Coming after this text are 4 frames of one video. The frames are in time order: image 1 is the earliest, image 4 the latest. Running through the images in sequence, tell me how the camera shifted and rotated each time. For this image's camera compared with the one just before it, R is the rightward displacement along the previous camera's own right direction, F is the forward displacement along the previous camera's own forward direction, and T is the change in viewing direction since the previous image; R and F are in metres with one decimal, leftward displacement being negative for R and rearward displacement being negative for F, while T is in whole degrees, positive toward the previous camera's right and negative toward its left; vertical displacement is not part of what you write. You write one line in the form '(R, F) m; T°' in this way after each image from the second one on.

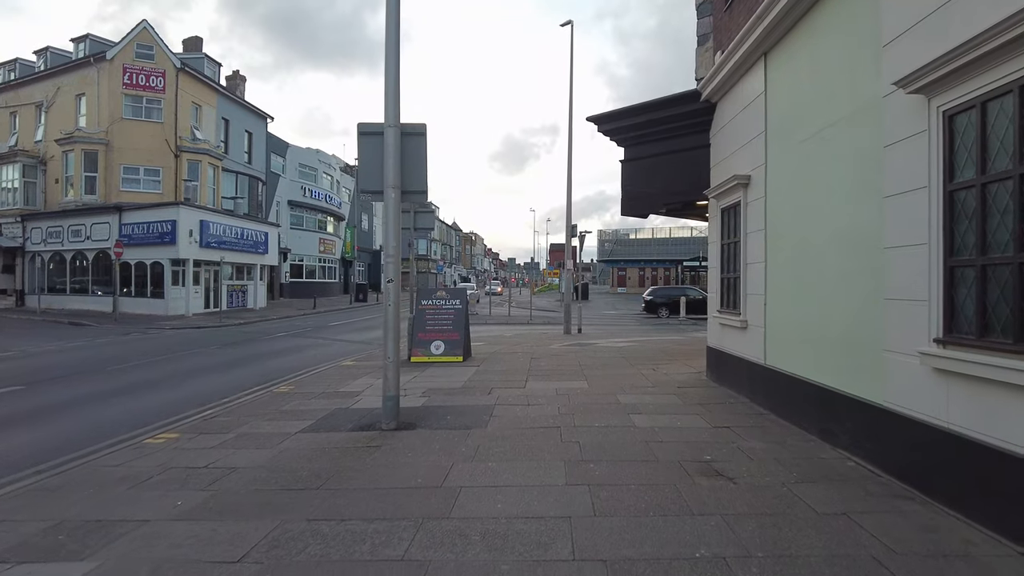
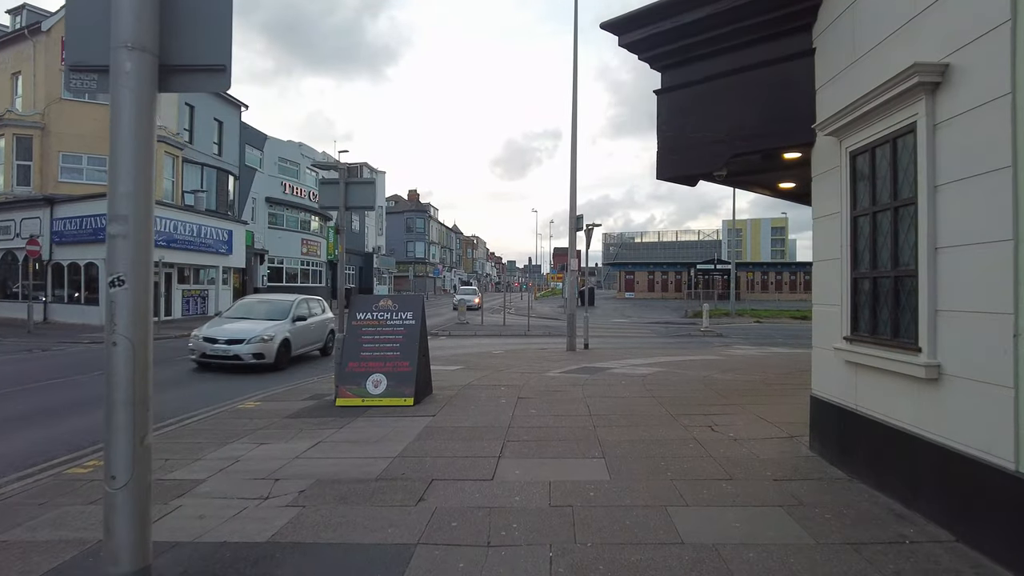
(+0.4, +4.4) m; 0°
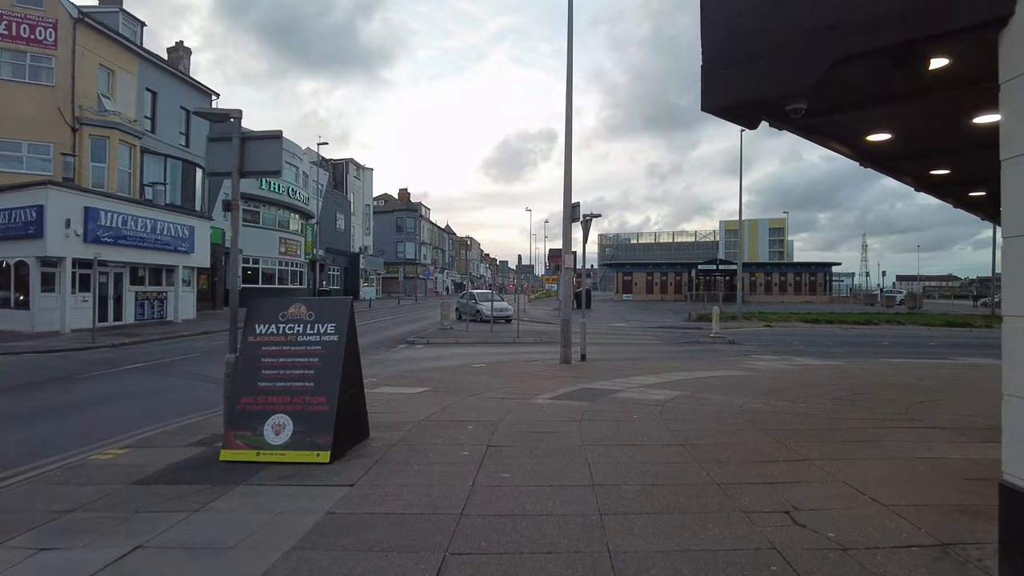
(+0.3, +2.9) m; 0°
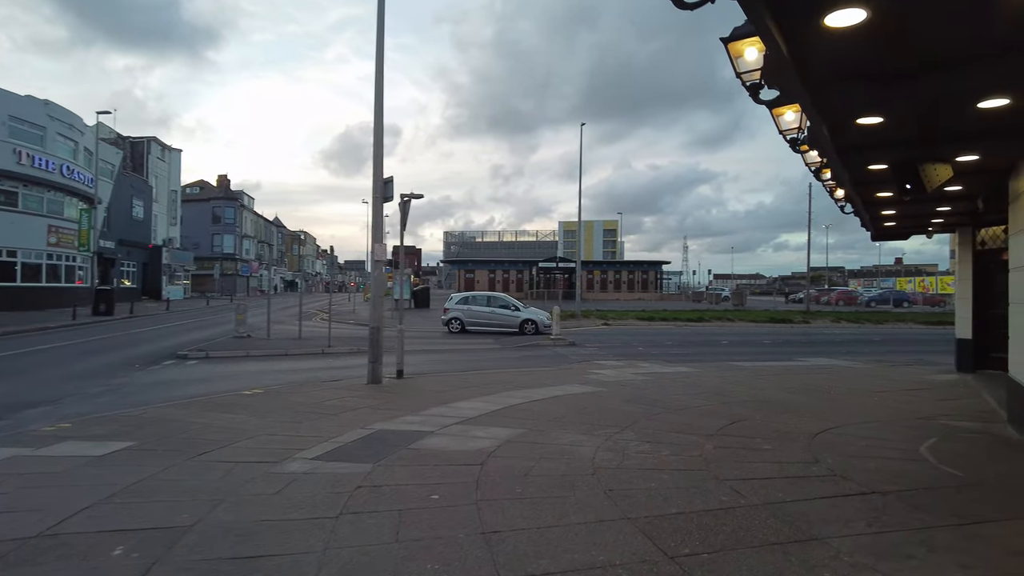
(+0.9, +3.1) m; +14°
